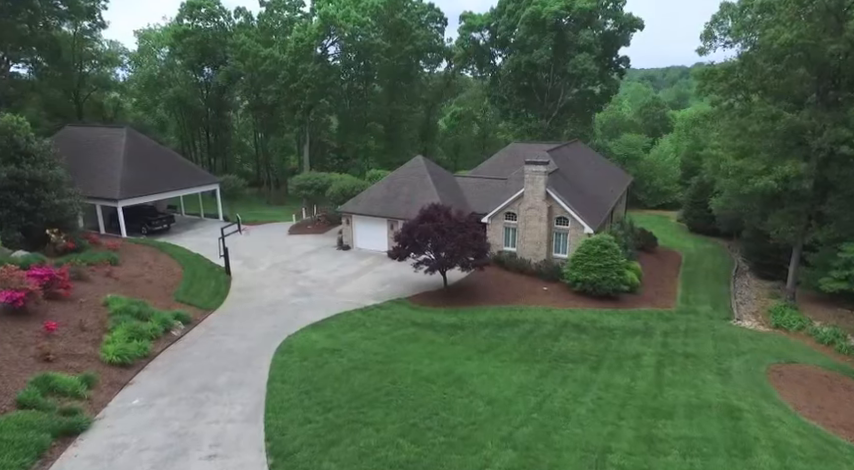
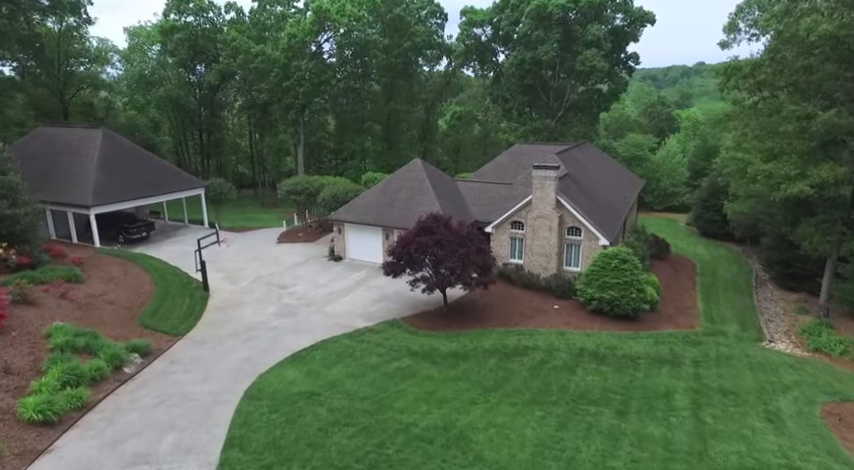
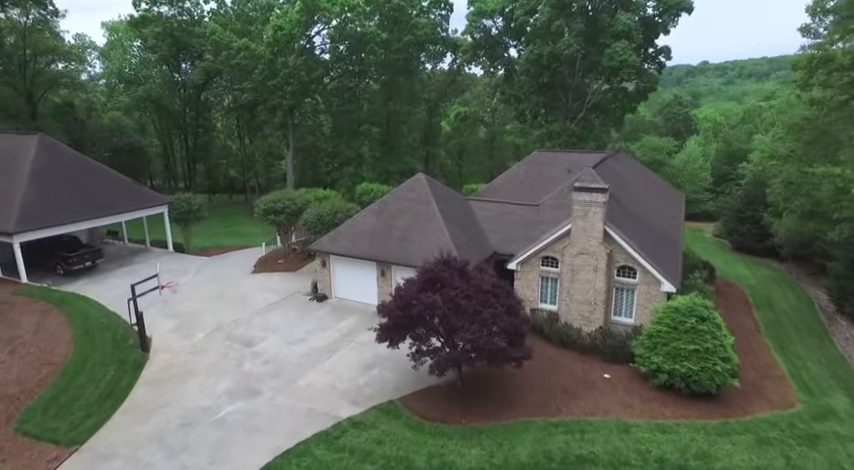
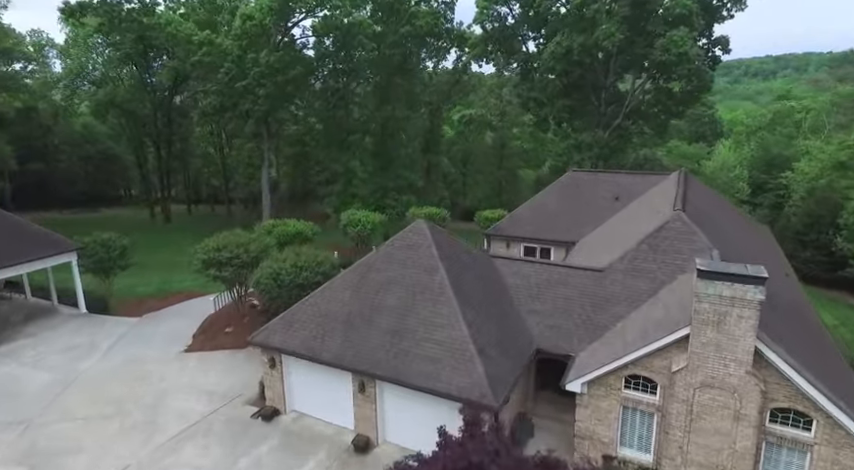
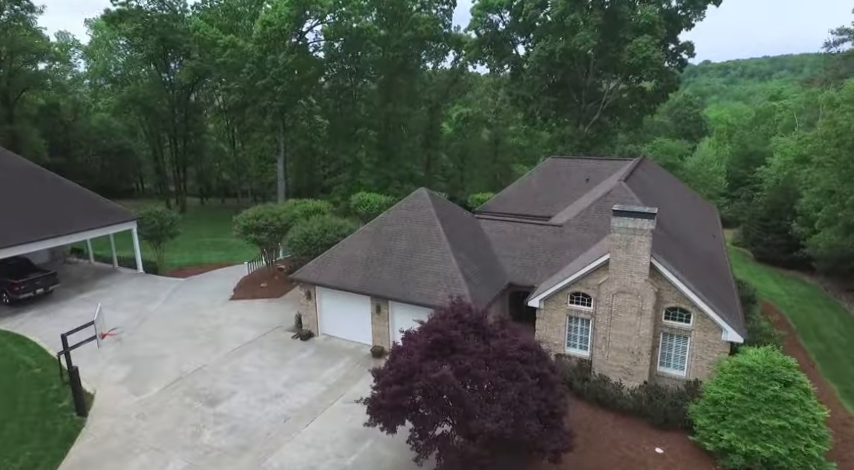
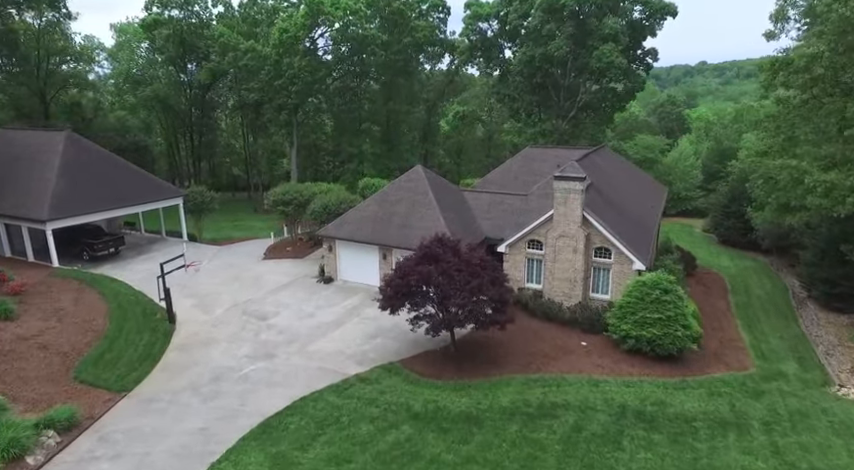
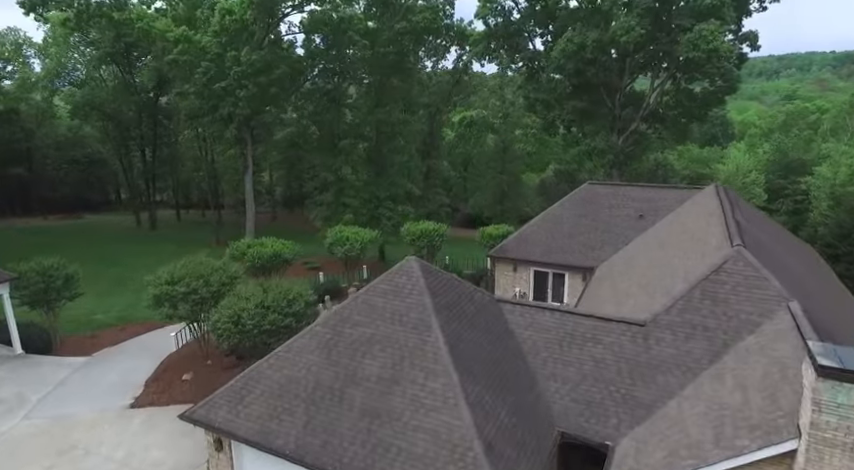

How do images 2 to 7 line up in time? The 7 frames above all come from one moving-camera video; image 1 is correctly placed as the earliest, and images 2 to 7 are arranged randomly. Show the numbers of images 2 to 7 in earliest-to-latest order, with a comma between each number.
2, 6, 3, 5, 4, 7
